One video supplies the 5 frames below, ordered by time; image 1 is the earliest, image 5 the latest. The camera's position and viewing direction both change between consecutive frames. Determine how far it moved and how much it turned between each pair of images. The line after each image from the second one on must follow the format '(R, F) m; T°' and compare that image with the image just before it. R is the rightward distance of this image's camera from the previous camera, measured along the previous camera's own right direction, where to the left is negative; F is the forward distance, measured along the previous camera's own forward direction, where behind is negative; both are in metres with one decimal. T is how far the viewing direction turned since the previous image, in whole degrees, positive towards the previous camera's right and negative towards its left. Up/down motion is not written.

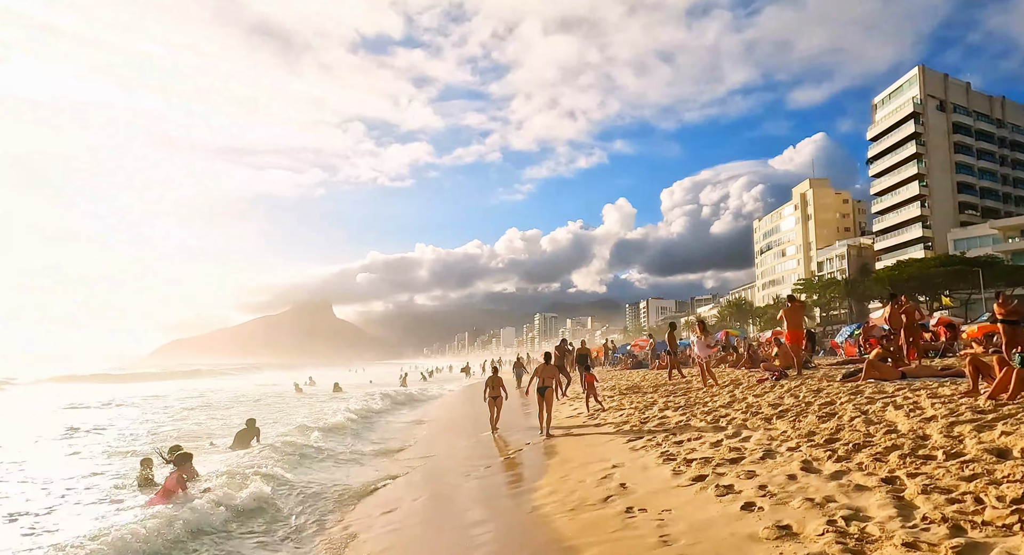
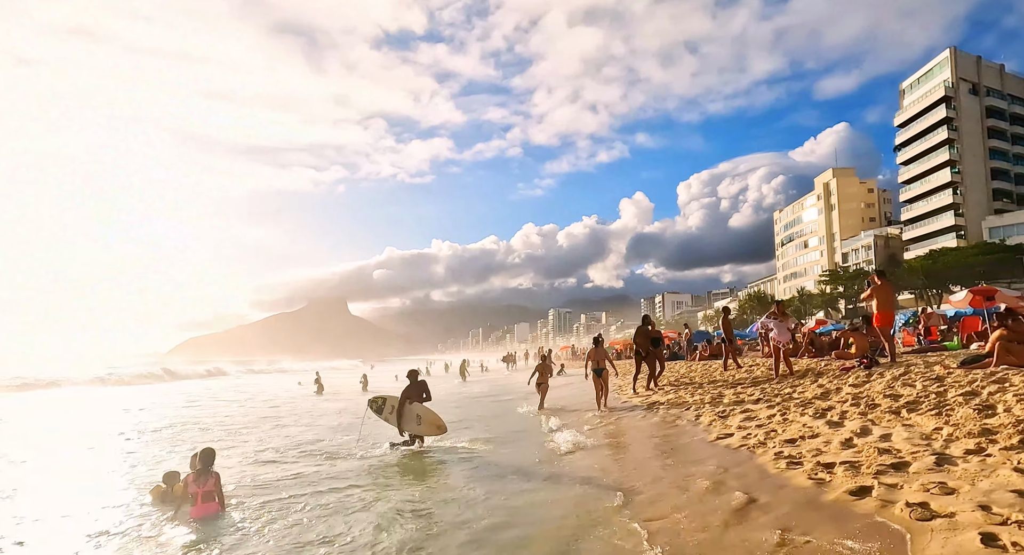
(-0.3, +0.8) m; -2°
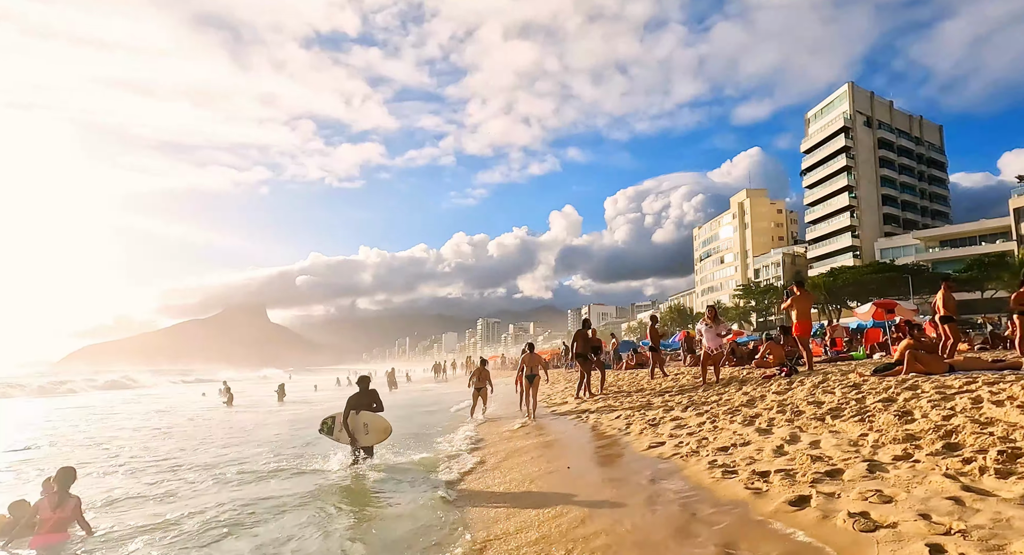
(0.0, +0.2) m; +7°
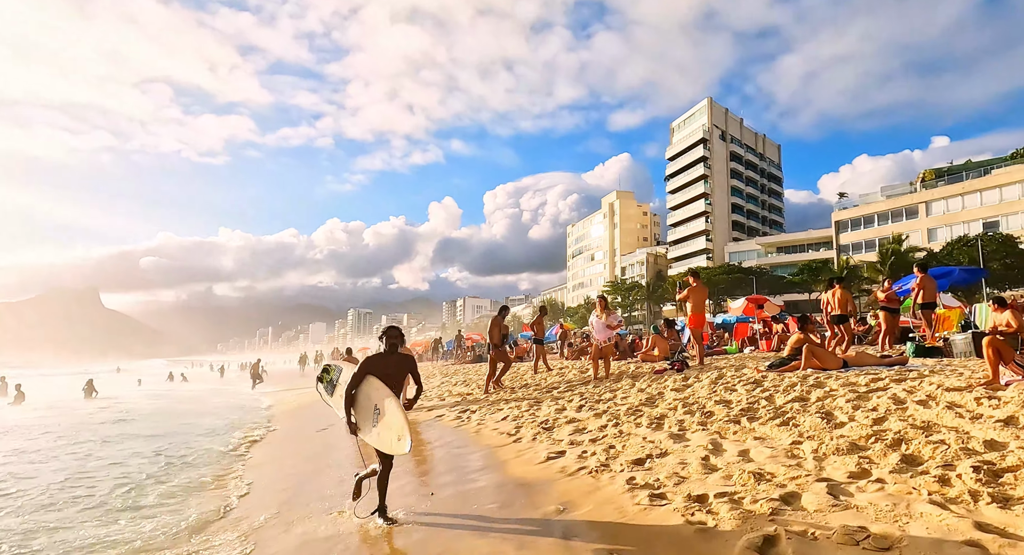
(-0.5, -0.1) m; +12°
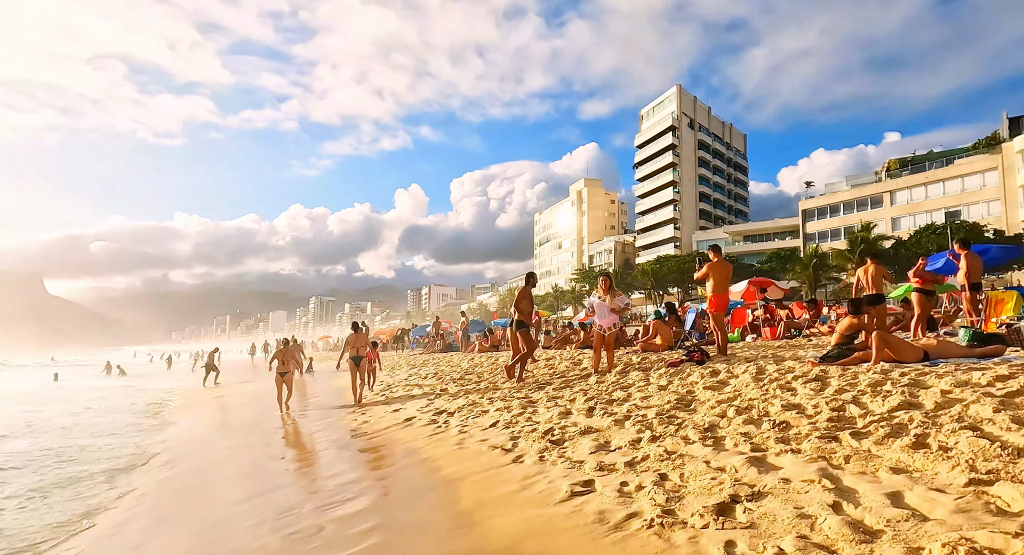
(-0.4, +2.7) m; +3°
